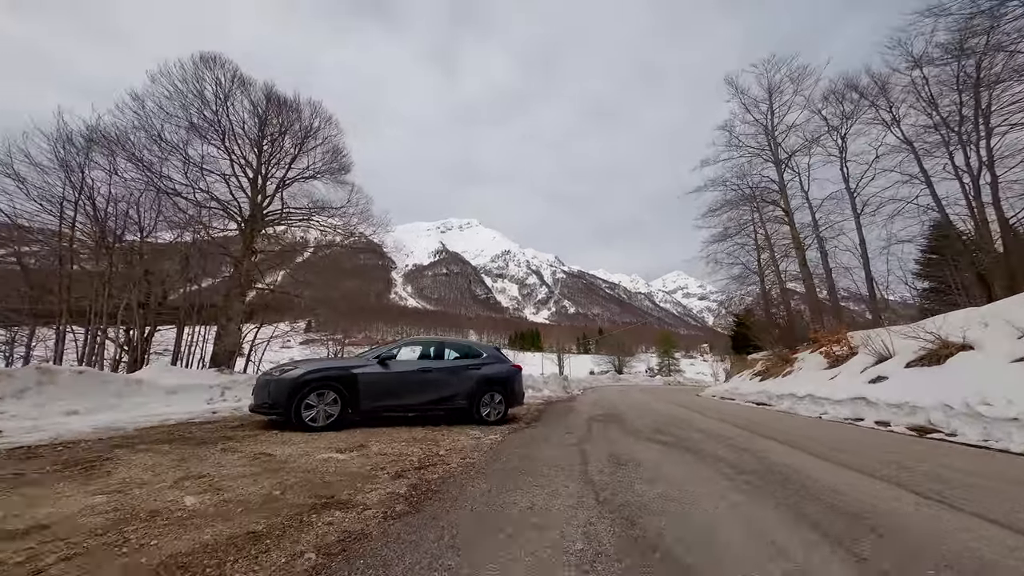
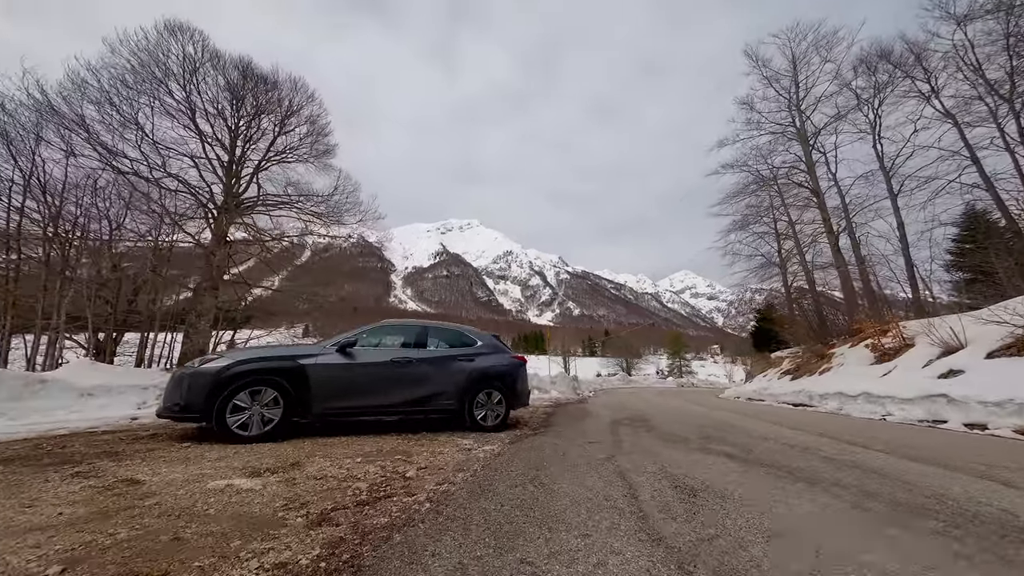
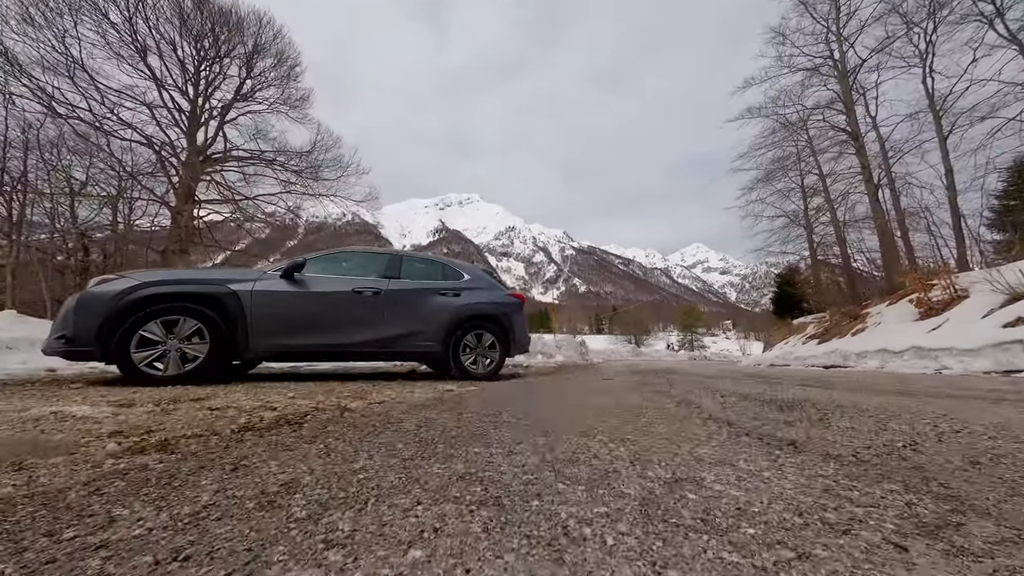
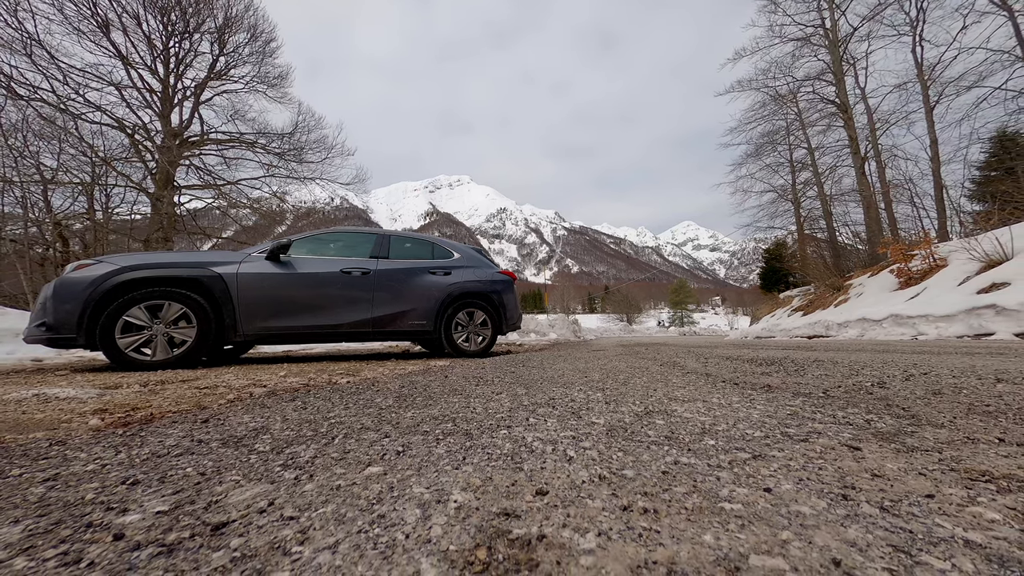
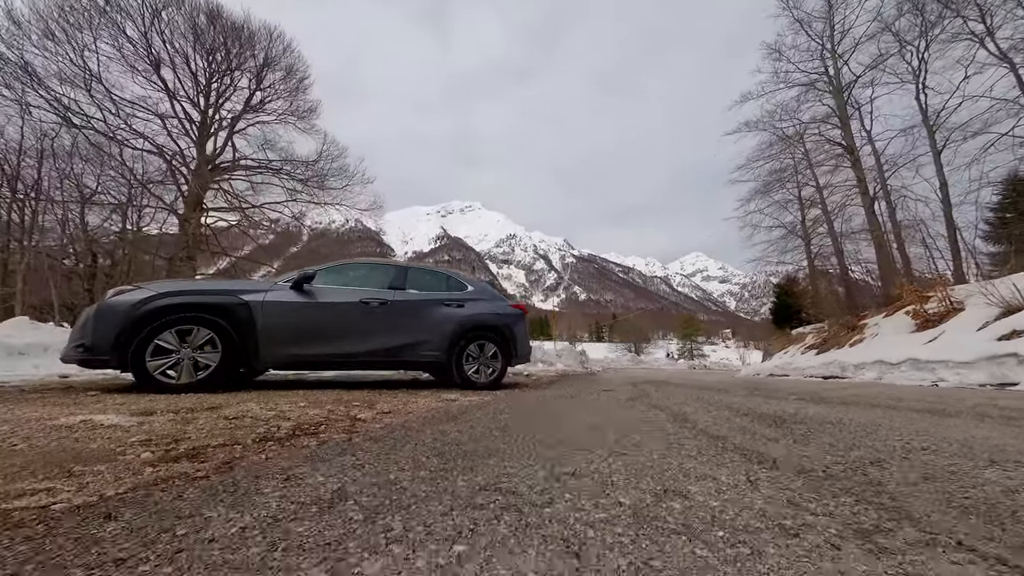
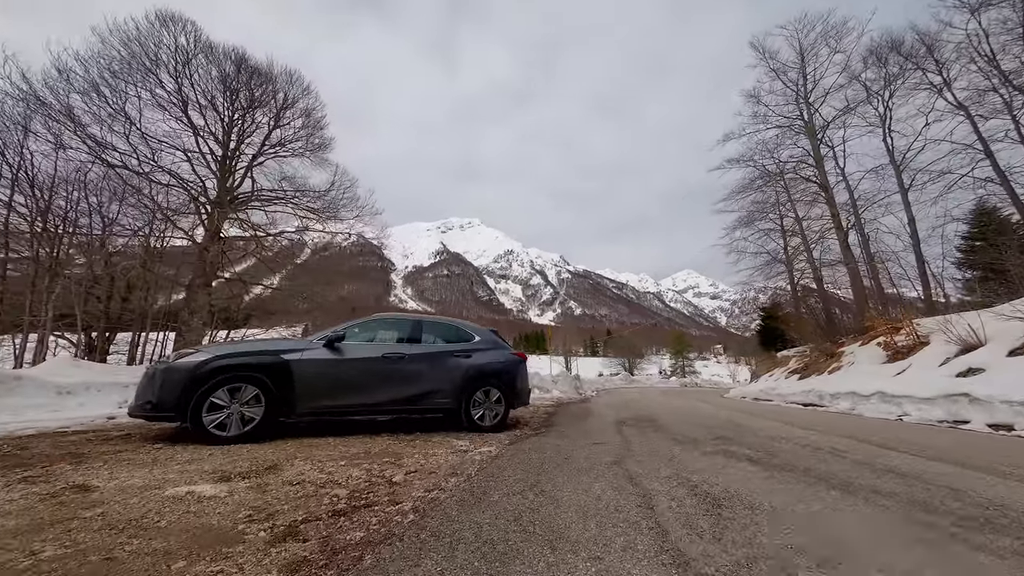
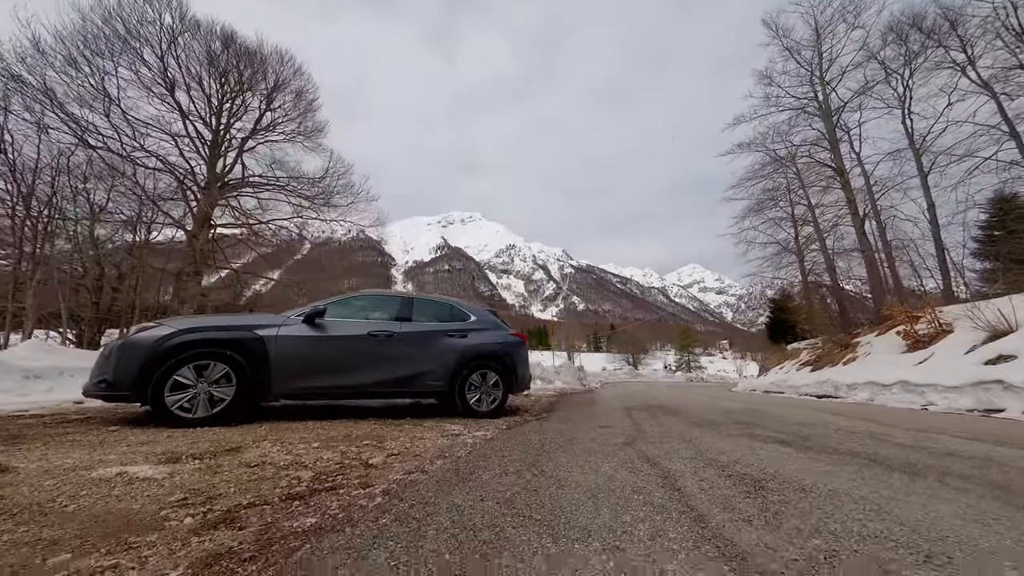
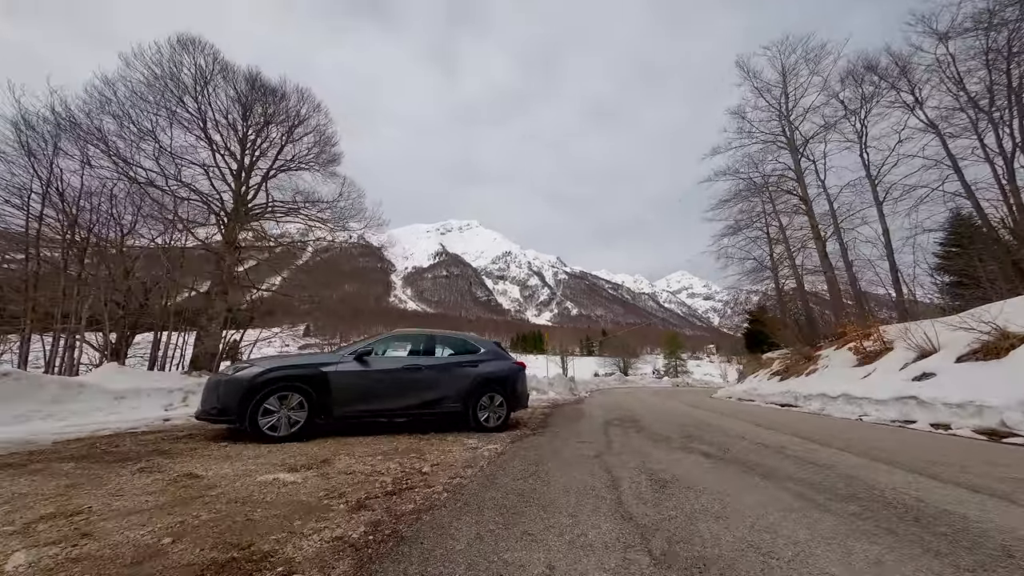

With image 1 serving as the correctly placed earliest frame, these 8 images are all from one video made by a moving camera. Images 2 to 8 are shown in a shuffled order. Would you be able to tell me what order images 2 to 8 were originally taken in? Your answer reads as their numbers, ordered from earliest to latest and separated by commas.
8, 2, 6, 7, 5, 3, 4
